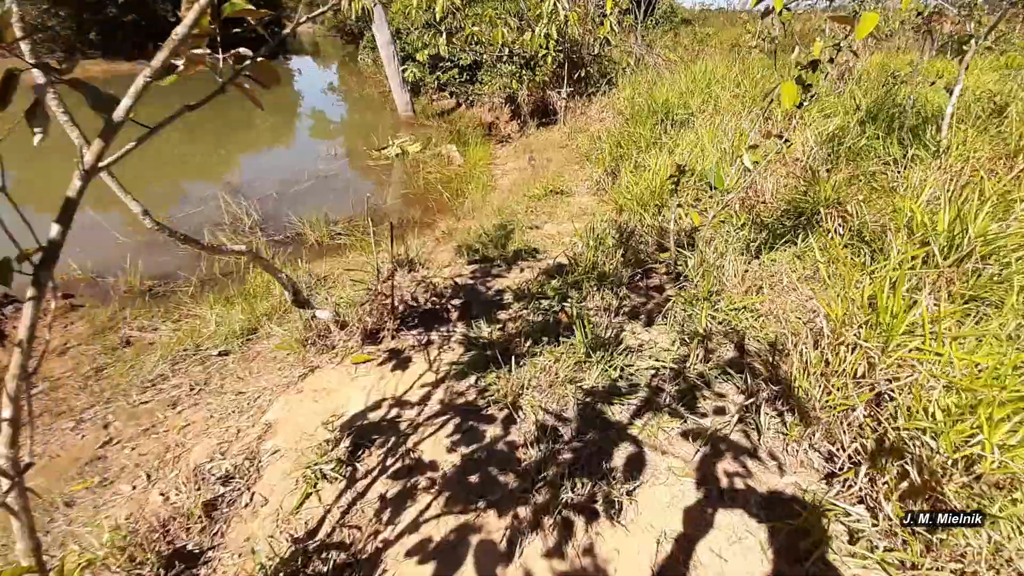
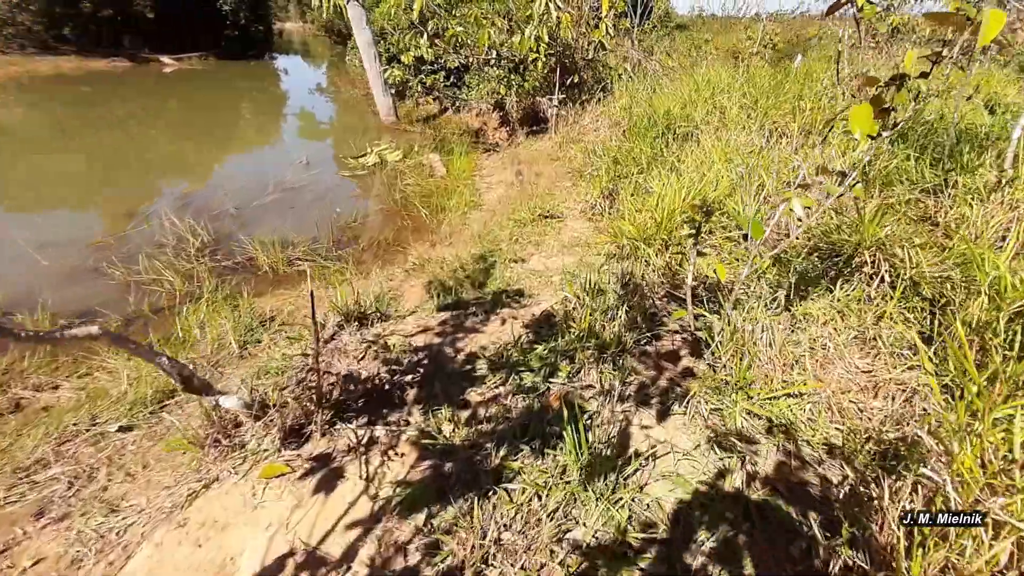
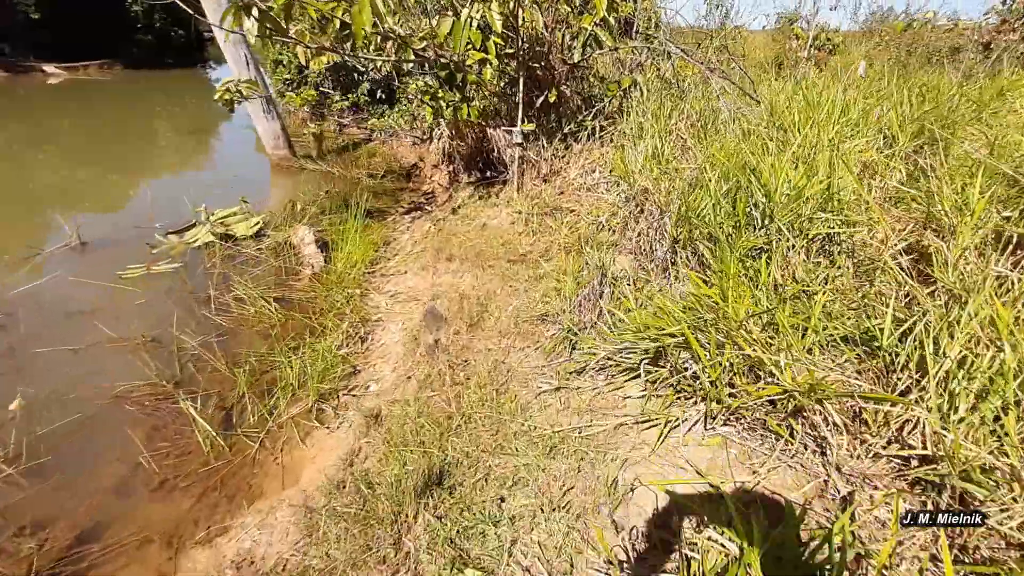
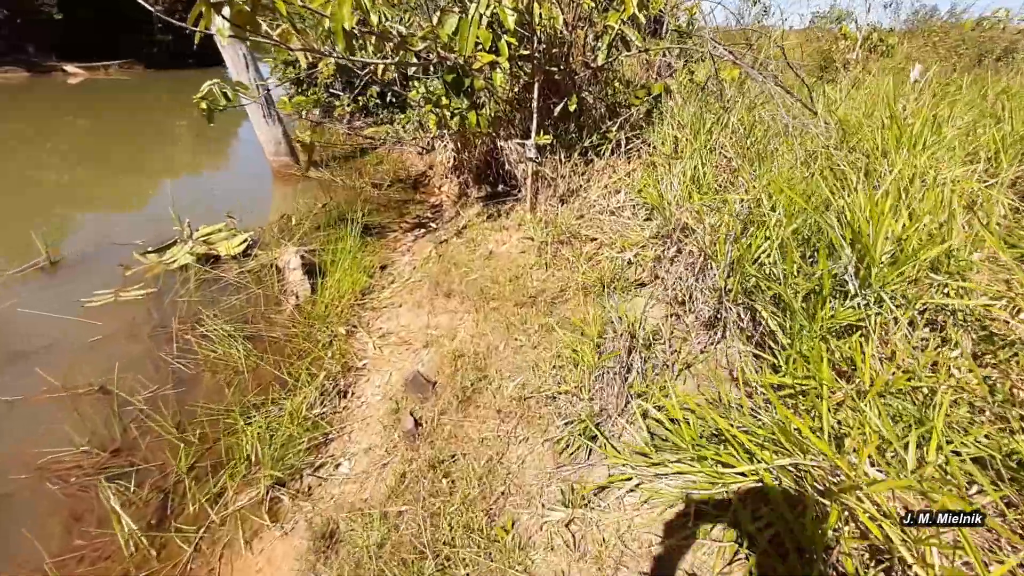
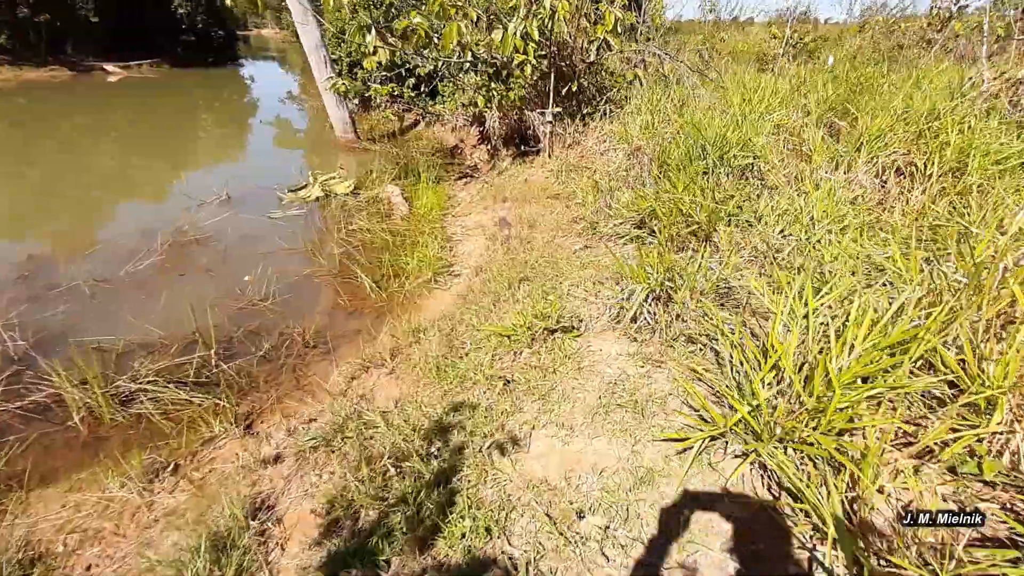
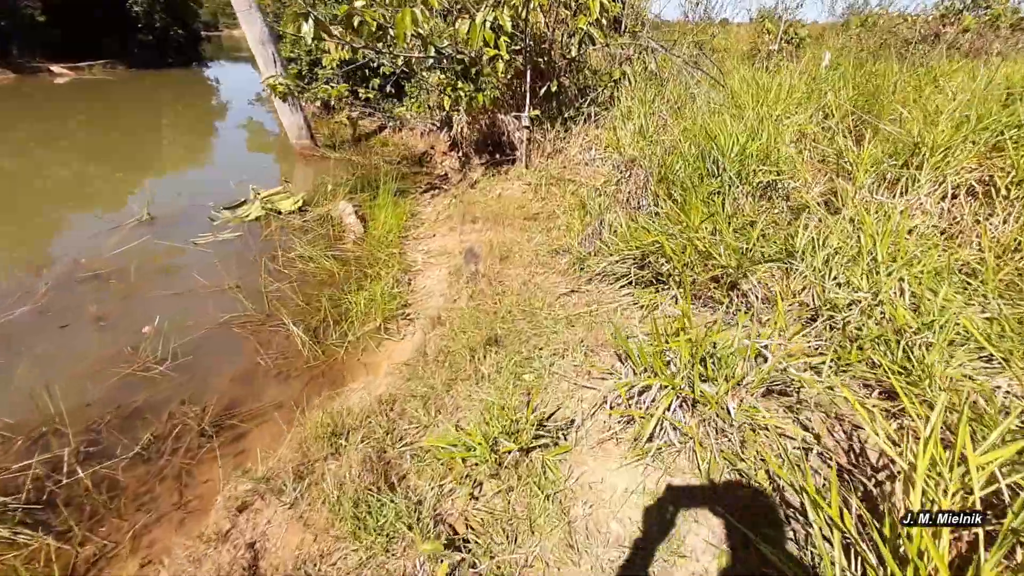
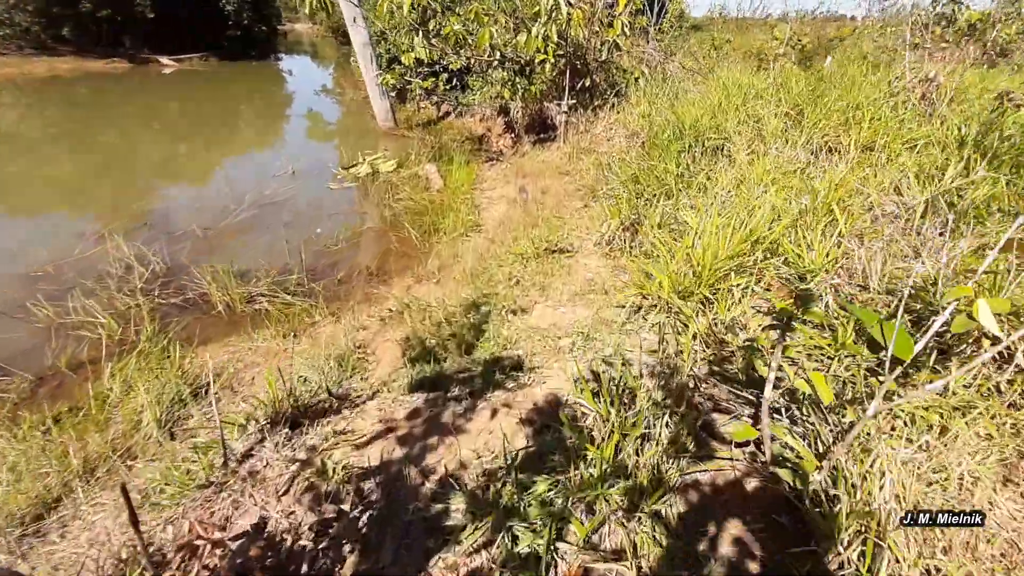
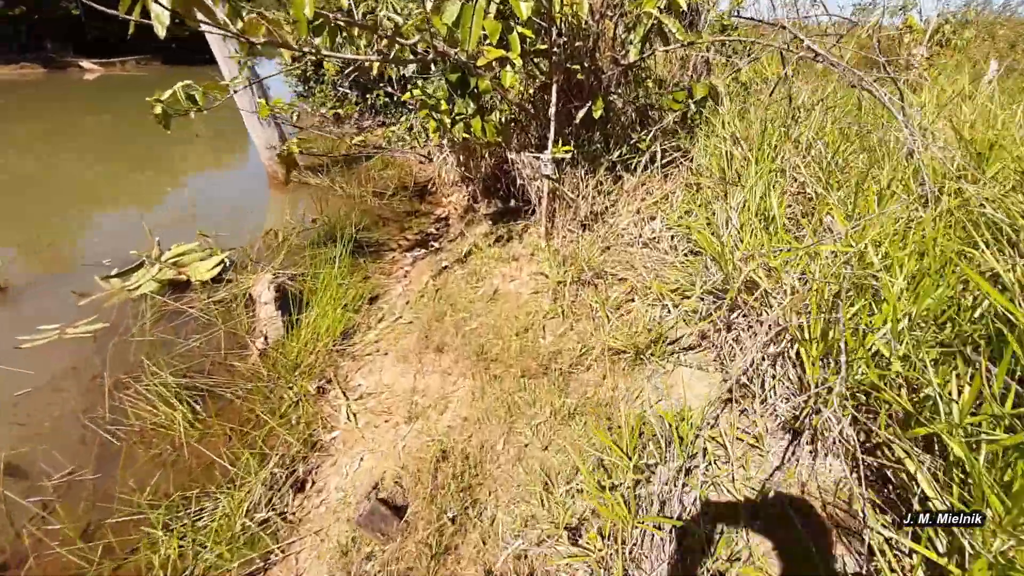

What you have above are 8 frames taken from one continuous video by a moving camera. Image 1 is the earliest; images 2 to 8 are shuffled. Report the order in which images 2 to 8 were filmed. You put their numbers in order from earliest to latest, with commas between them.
2, 7, 5, 6, 3, 4, 8
